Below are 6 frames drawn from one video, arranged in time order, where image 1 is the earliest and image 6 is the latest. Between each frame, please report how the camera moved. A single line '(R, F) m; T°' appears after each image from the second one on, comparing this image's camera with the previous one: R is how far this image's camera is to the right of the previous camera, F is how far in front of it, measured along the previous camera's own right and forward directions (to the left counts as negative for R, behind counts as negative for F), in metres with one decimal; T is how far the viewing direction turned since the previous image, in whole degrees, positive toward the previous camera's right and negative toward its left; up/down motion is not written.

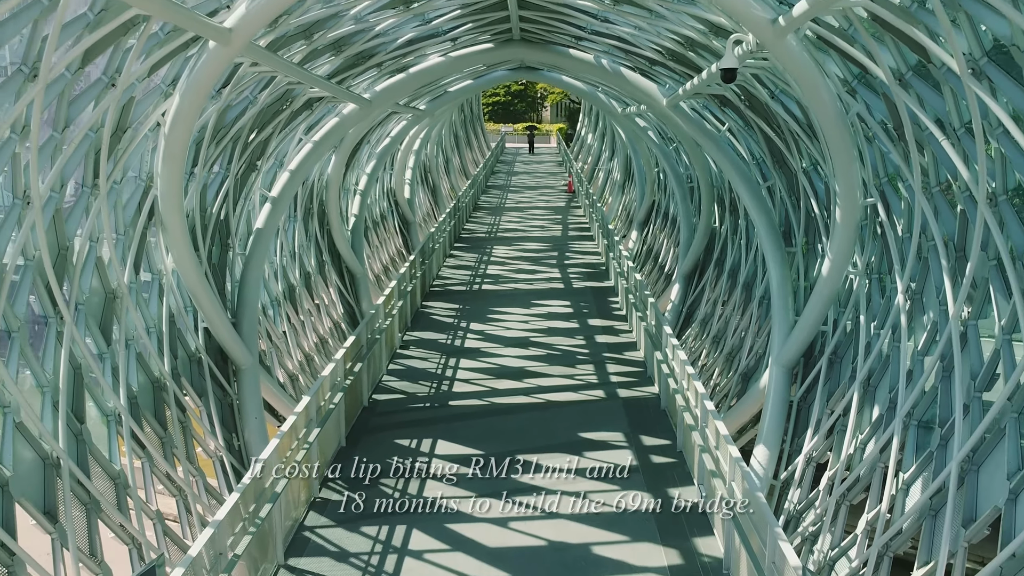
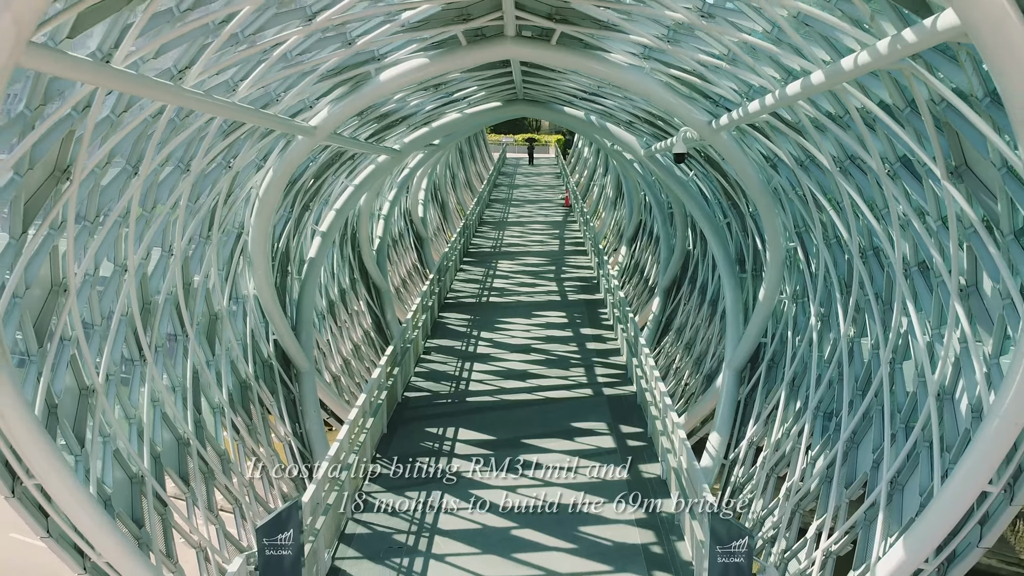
(-0.1, -2.7) m; 0°
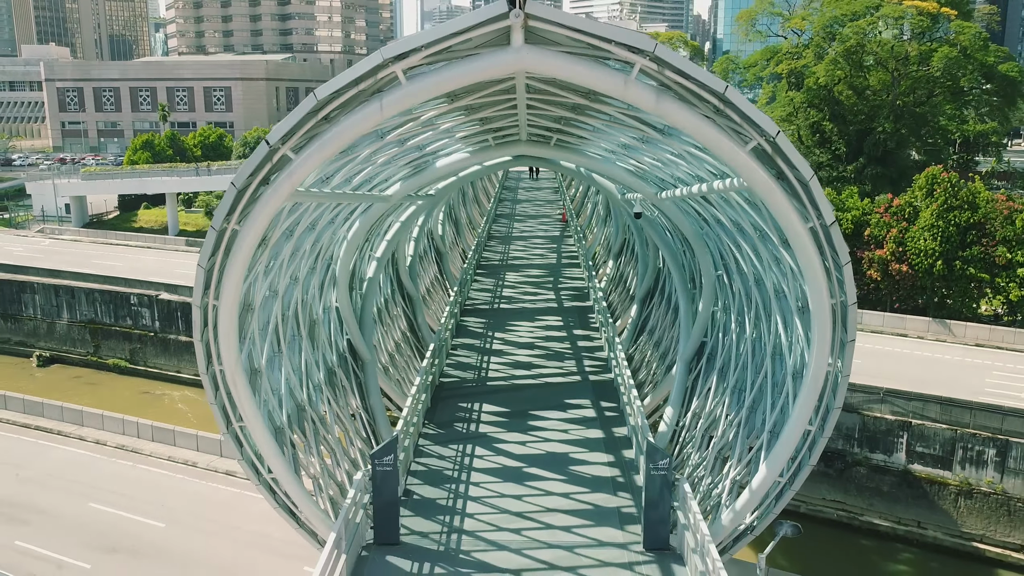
(-0.2, -4.9) m; 0°
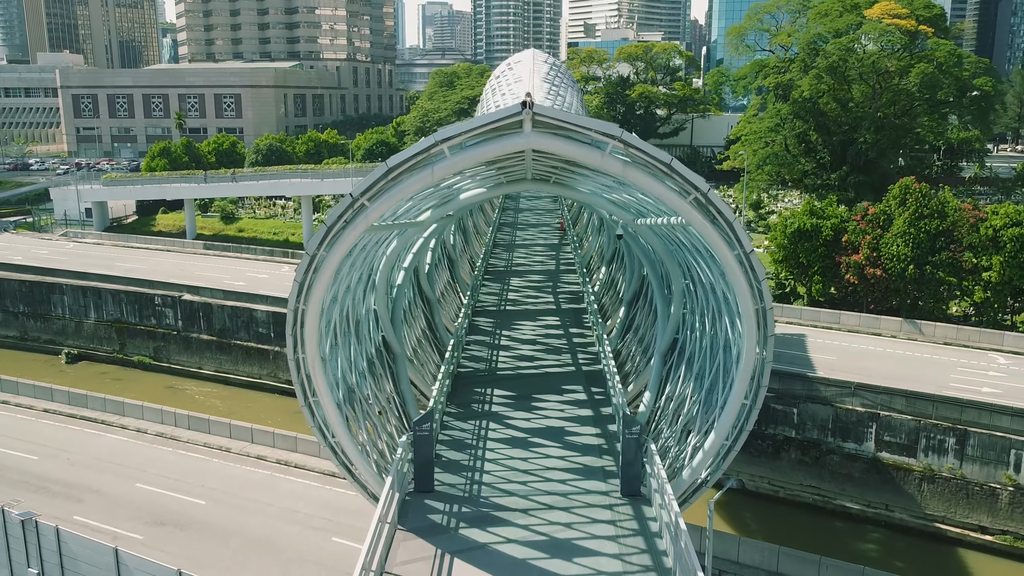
(-0.2, -3.9) m; 0°
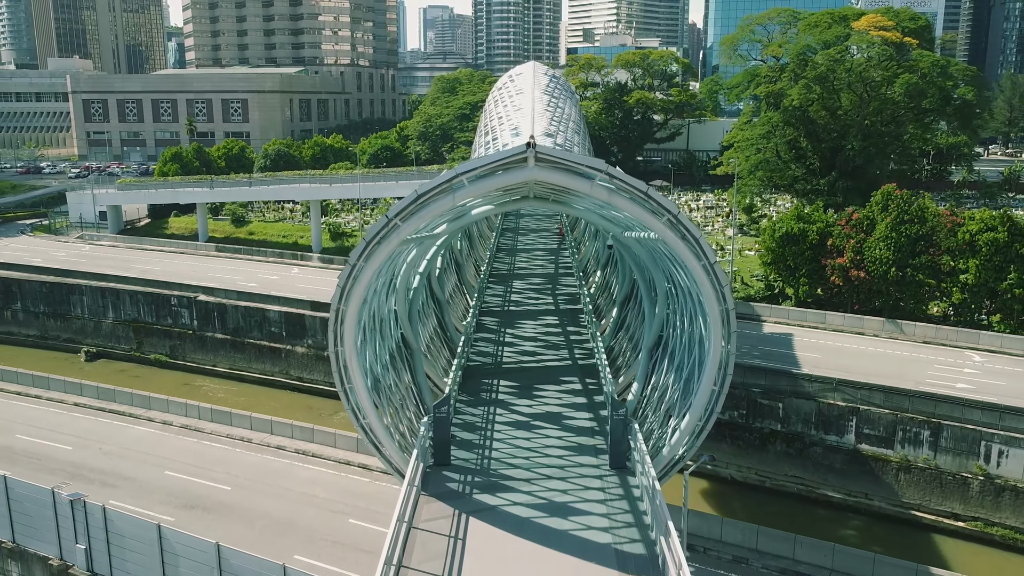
(-0.1, -2.9) m; 0°
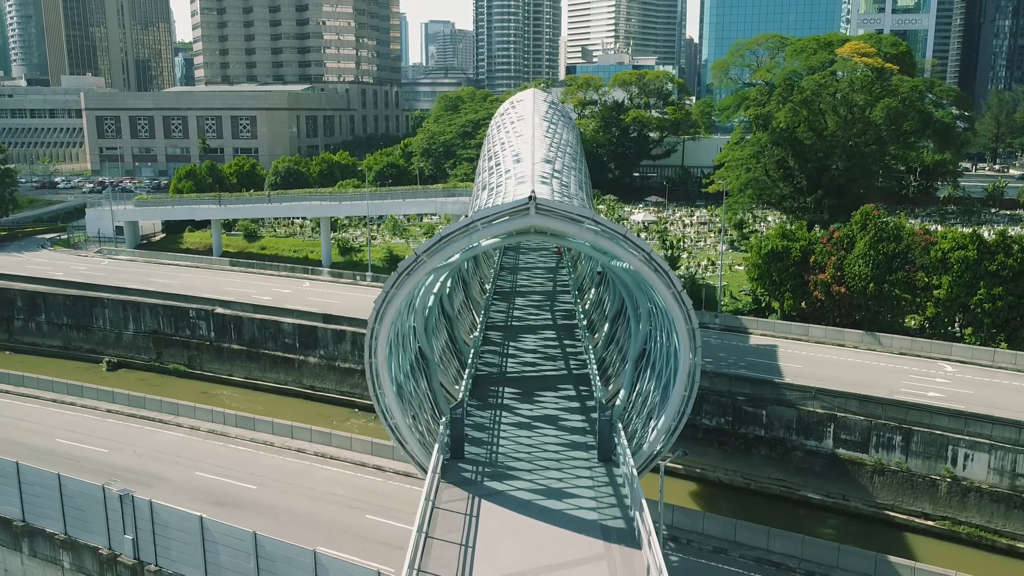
(-0.1, -3.7) m; 0°
